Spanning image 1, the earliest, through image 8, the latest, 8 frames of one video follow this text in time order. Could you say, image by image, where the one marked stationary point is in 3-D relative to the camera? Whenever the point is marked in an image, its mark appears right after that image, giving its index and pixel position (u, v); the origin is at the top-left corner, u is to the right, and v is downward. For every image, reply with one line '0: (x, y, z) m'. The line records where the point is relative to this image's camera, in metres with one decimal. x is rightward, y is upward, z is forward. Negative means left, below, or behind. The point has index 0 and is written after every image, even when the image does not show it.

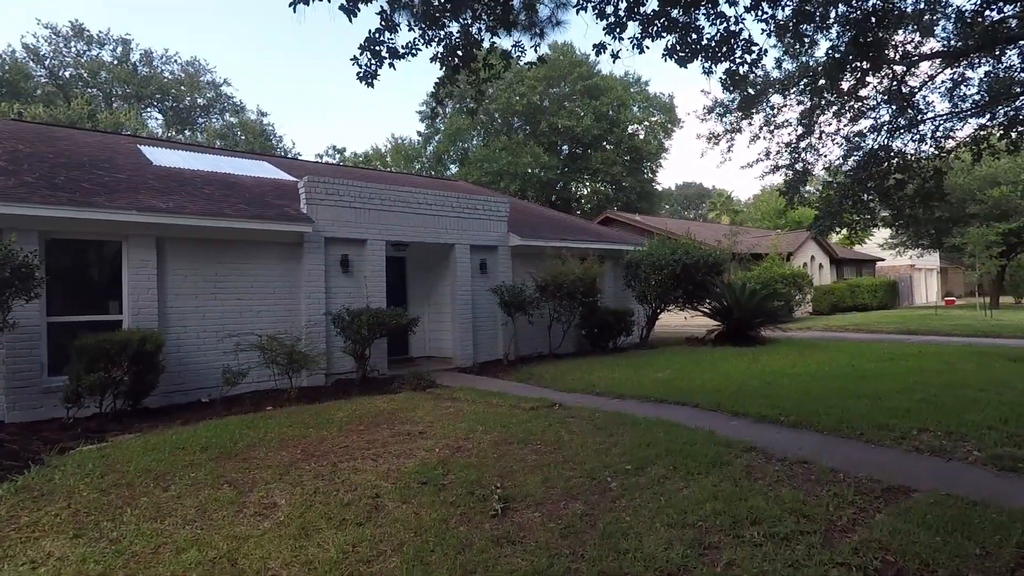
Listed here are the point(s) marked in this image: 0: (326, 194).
0: (-3.4, +1.7, +10.5) m
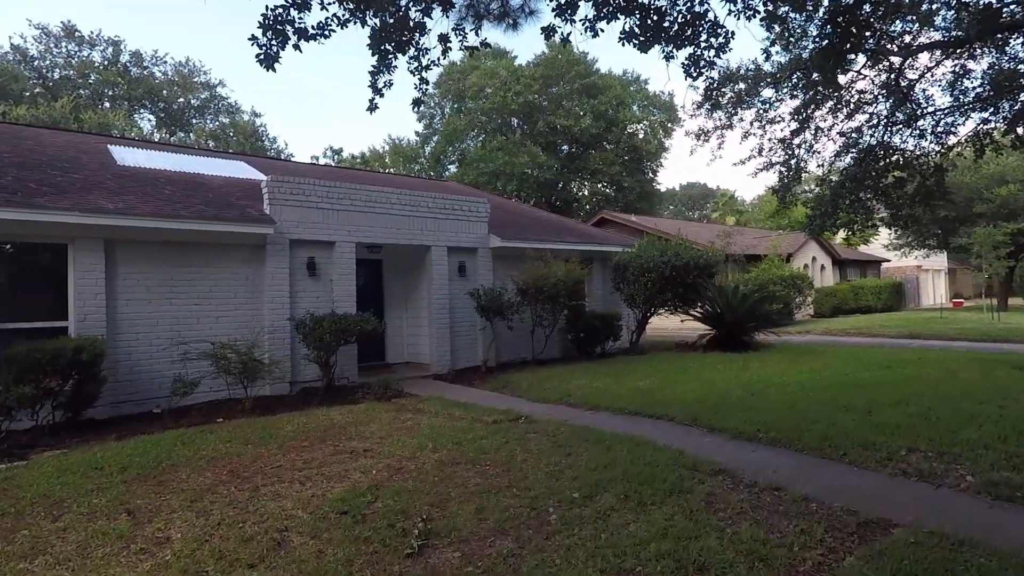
0: (-3.9, +1.6, +10.0) m
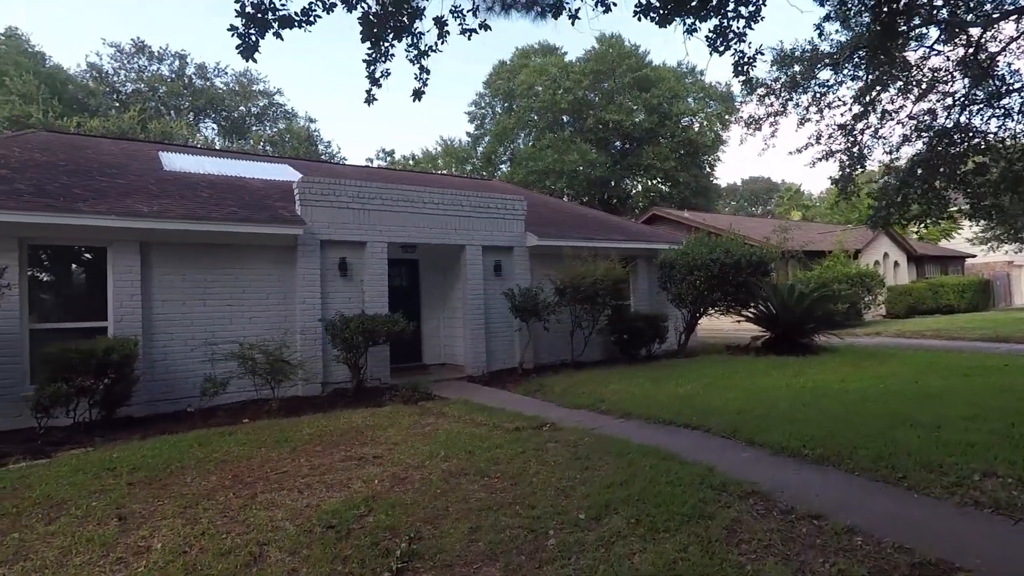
0: (-3.4, +1.6, +10.0) m
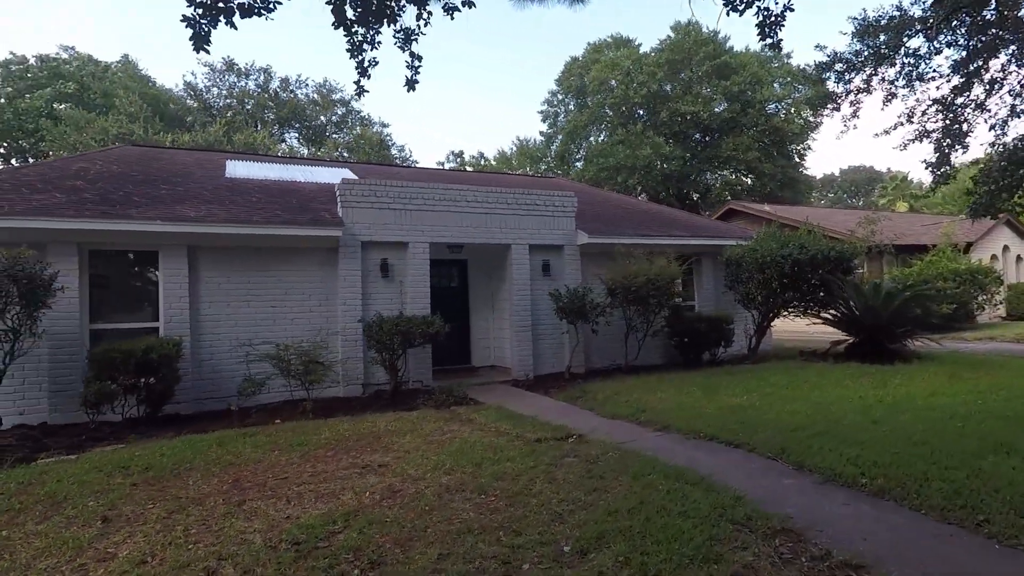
0: (-2.6, +1.6, +10.0) m
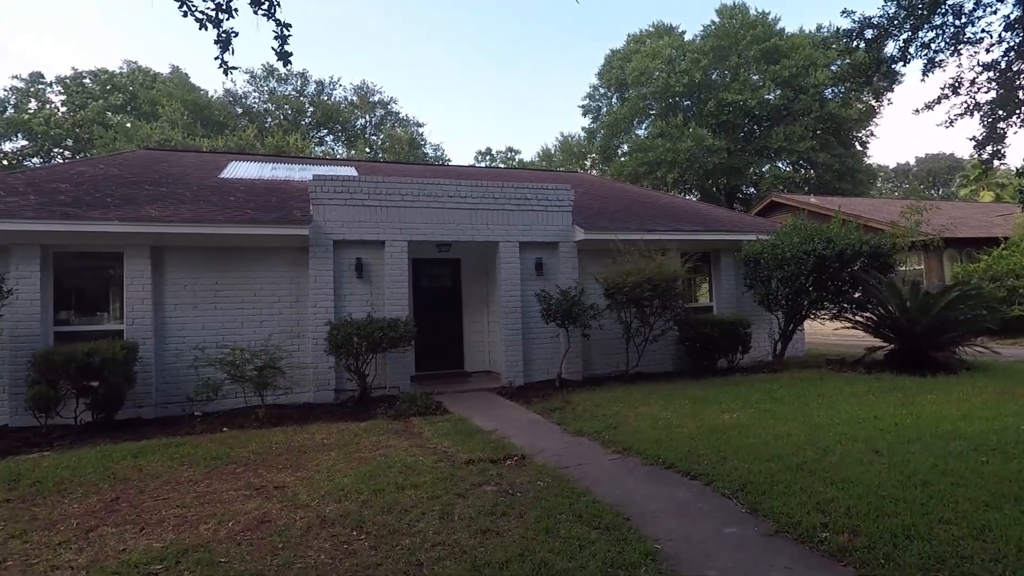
0: (-3.0, +1.6, +9.6) m
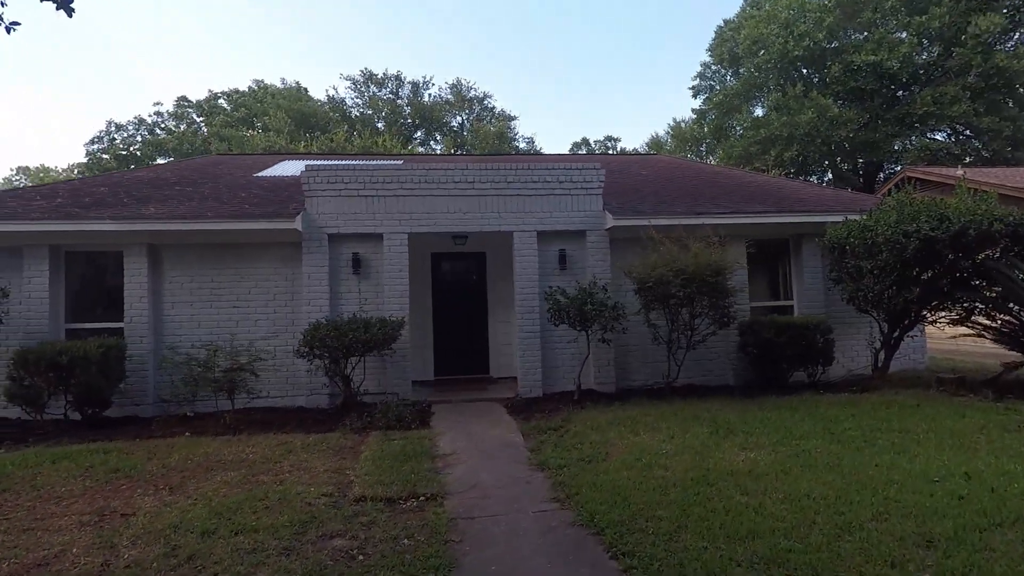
0: (-2.9, +1.6, +8.9) m
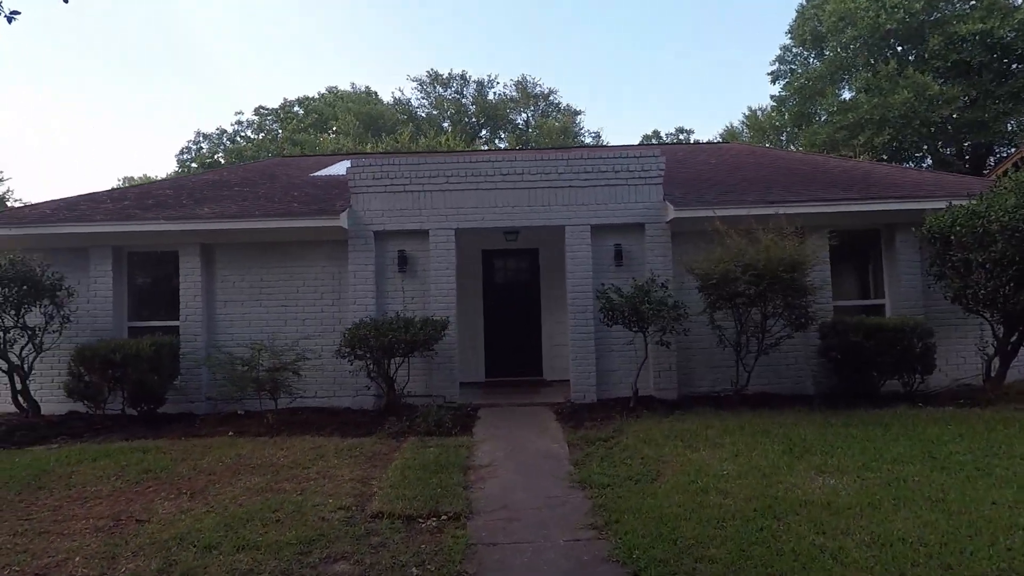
0: (-2.1, +1.7, +8.7) m
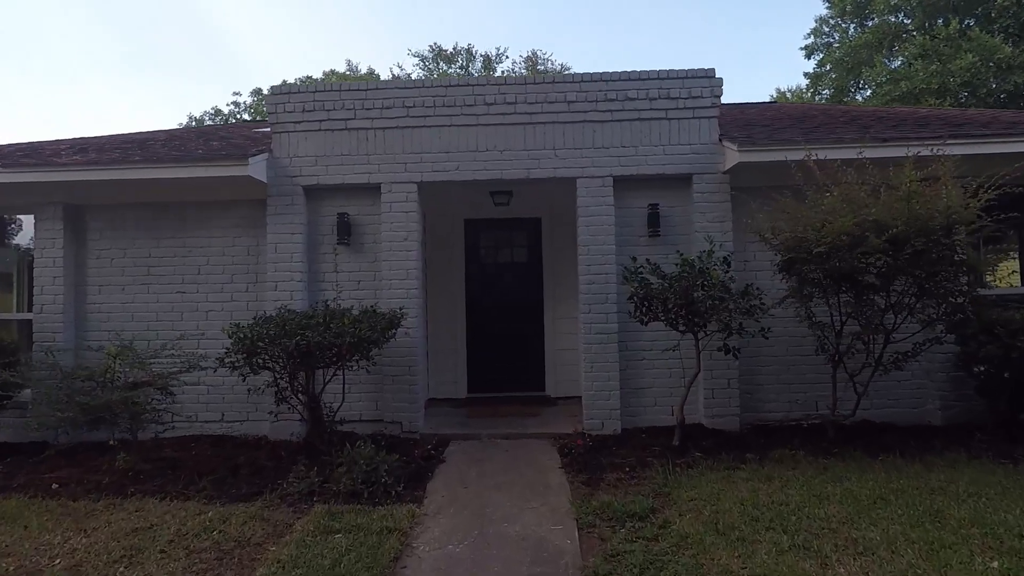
0: (-2.2, +1.9, +6.1) m
